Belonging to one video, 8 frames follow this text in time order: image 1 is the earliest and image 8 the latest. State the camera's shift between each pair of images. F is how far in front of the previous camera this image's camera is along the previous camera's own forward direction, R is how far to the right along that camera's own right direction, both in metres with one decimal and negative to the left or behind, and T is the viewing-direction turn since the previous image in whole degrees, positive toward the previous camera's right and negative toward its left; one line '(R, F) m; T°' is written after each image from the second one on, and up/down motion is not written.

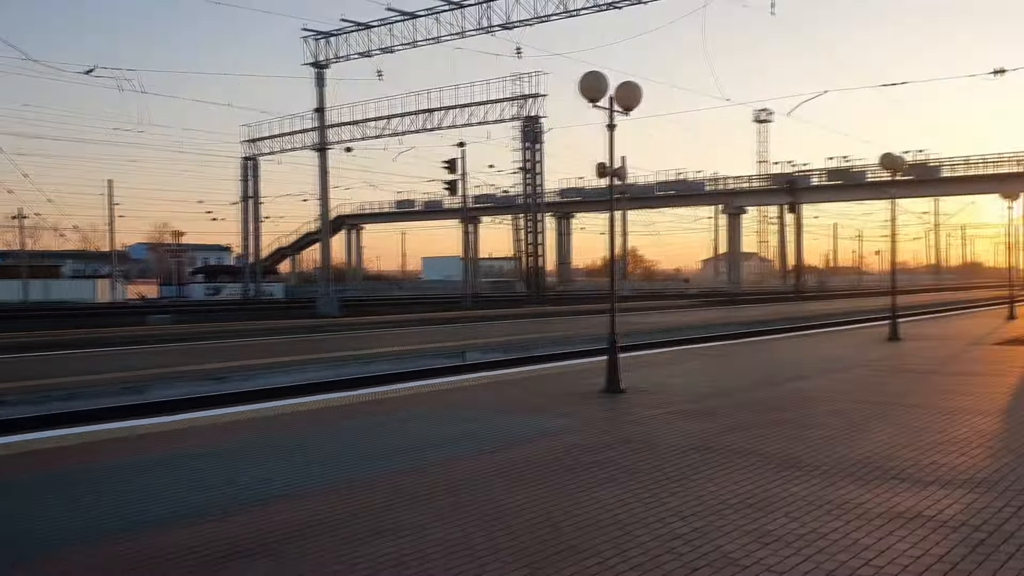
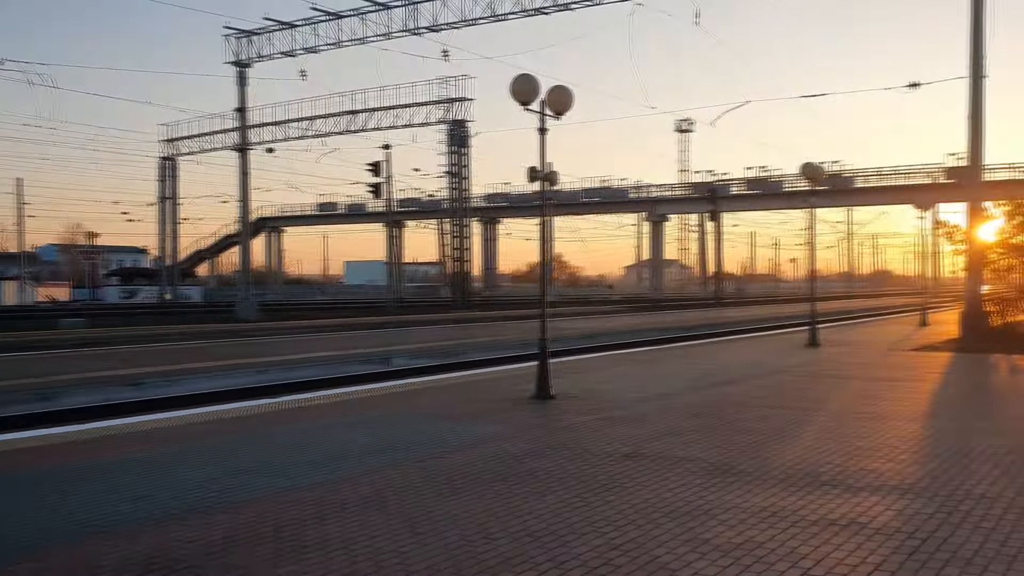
(-0.1, +0.2) m; +4°
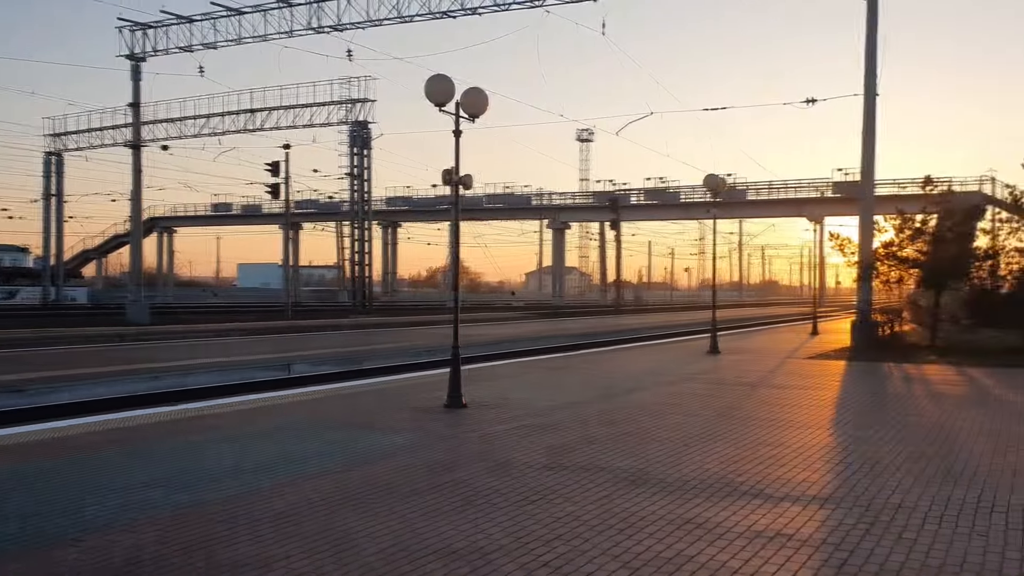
(-0.2, +0.2) m; +6°
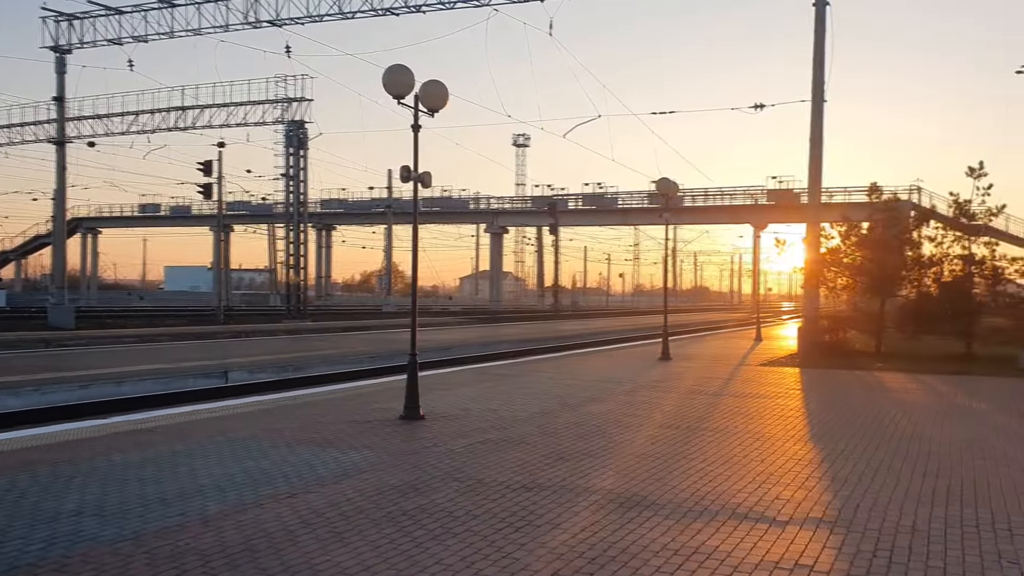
(-0.3, +0.7) m; +4°
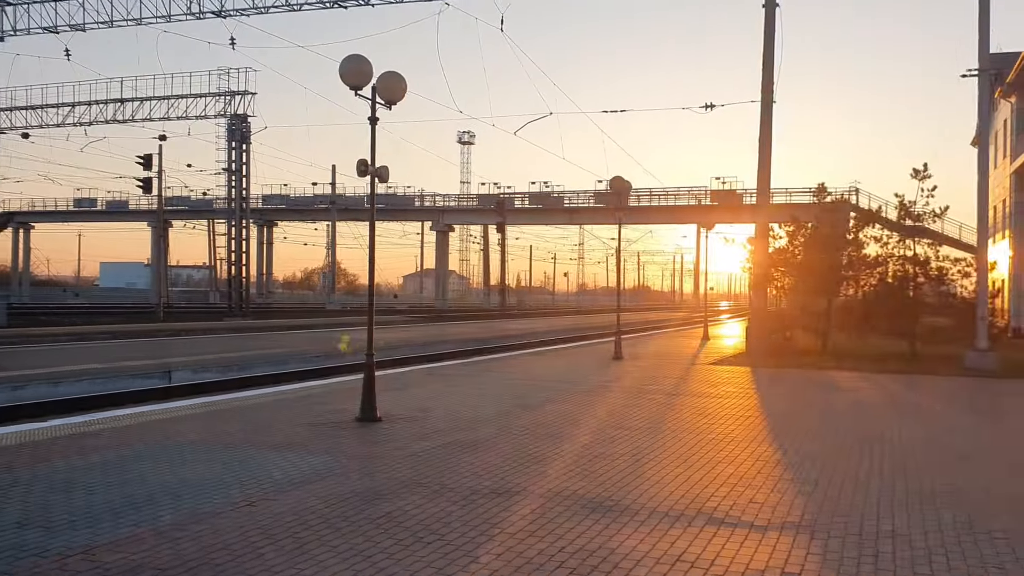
(-0.2, +0.3) m; +3°
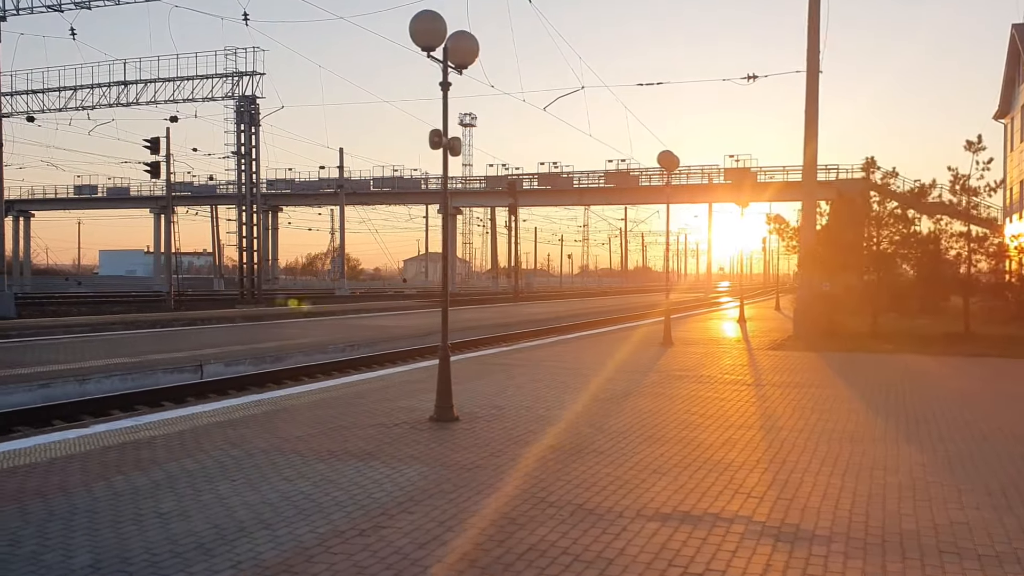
(-1.0, +1.2) m; 0°
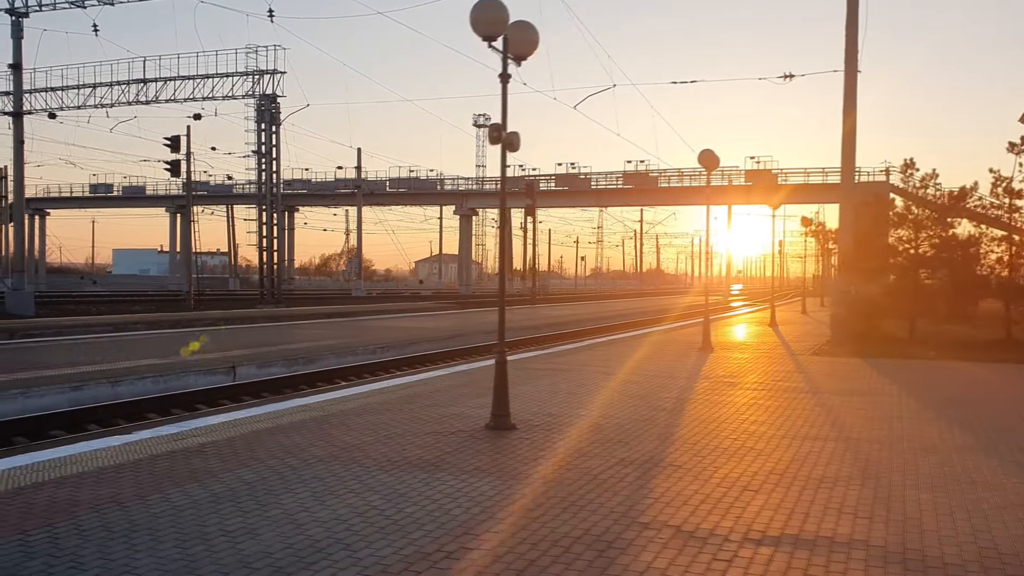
(-0.5, +0.5) m; -1°
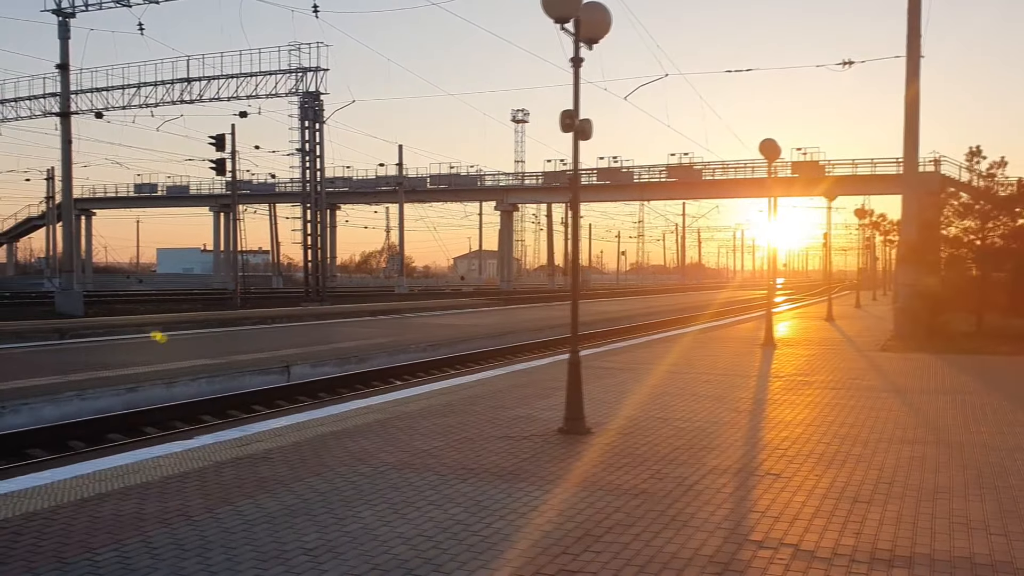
(-0.3, +0.5) m; -2°
